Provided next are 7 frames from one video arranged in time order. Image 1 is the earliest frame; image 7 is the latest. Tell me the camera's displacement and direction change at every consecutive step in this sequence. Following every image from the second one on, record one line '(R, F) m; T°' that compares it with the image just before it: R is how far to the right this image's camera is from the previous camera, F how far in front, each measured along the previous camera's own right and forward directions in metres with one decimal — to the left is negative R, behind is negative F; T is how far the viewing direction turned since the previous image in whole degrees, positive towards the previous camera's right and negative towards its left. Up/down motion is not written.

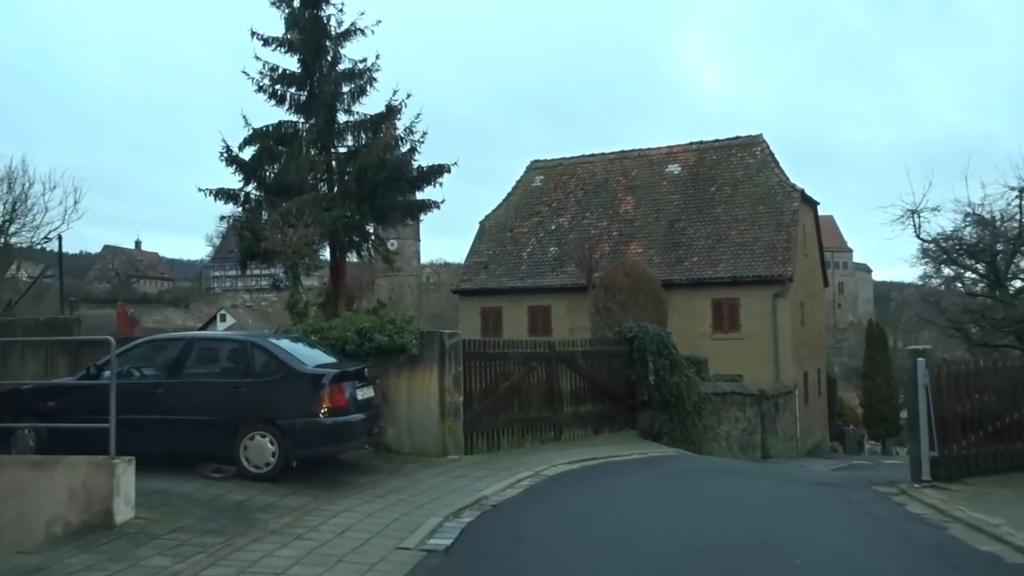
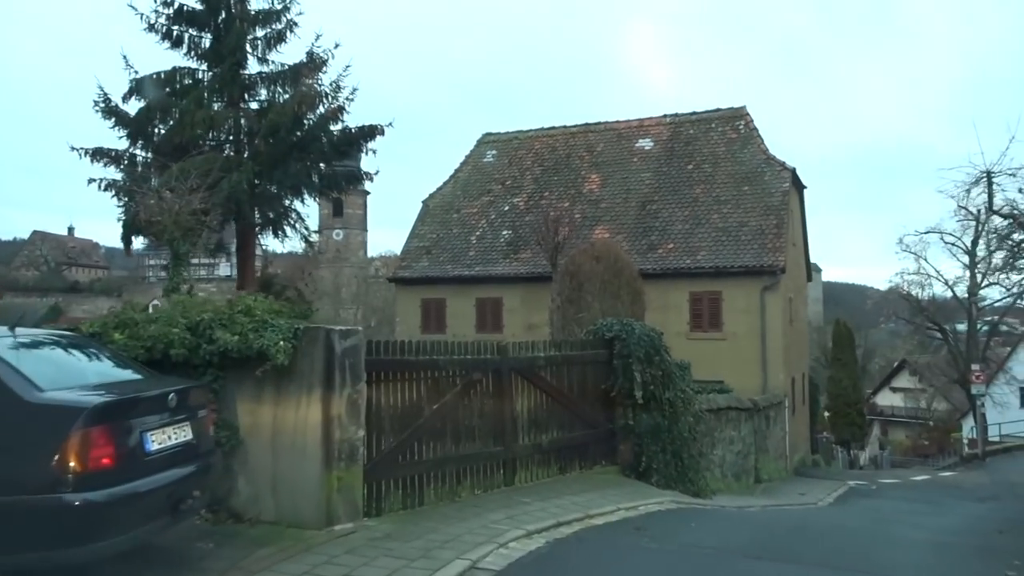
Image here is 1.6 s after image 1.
(+0.2, +4.4) m; +3°
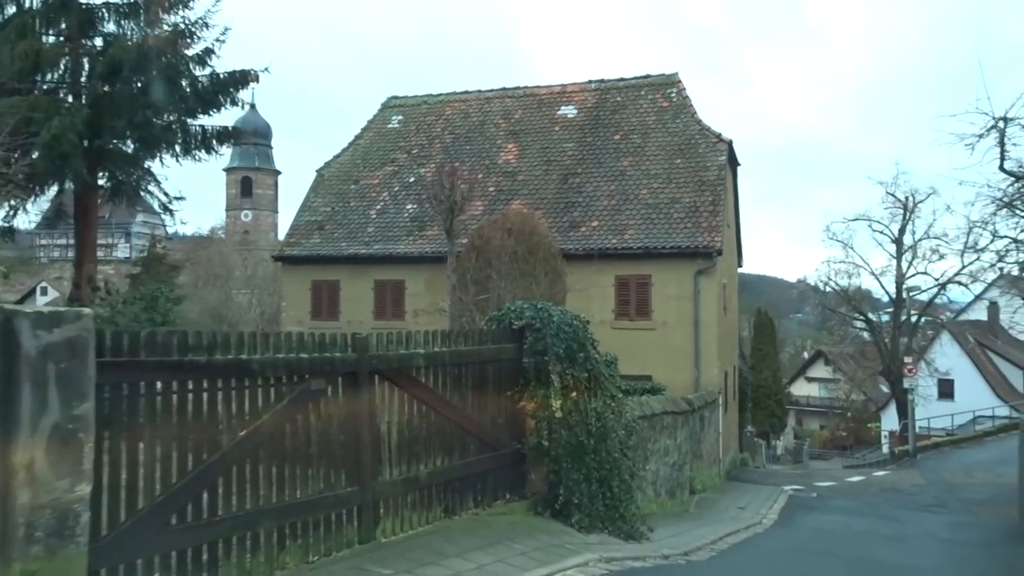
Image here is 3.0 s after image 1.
(+0.5, +3.2) m; +6°
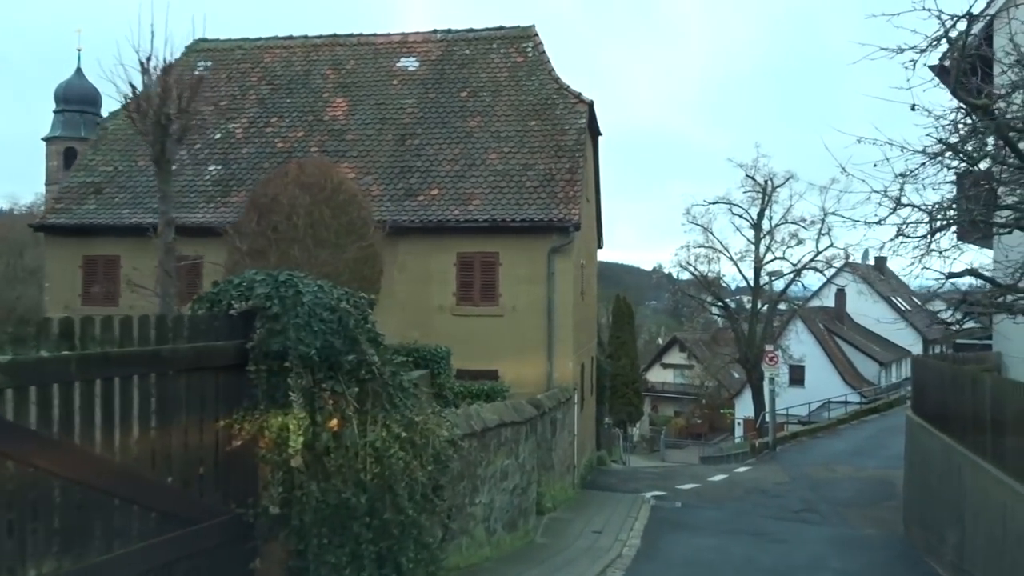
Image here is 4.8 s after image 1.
(+0.9, +3.4) m; +9°
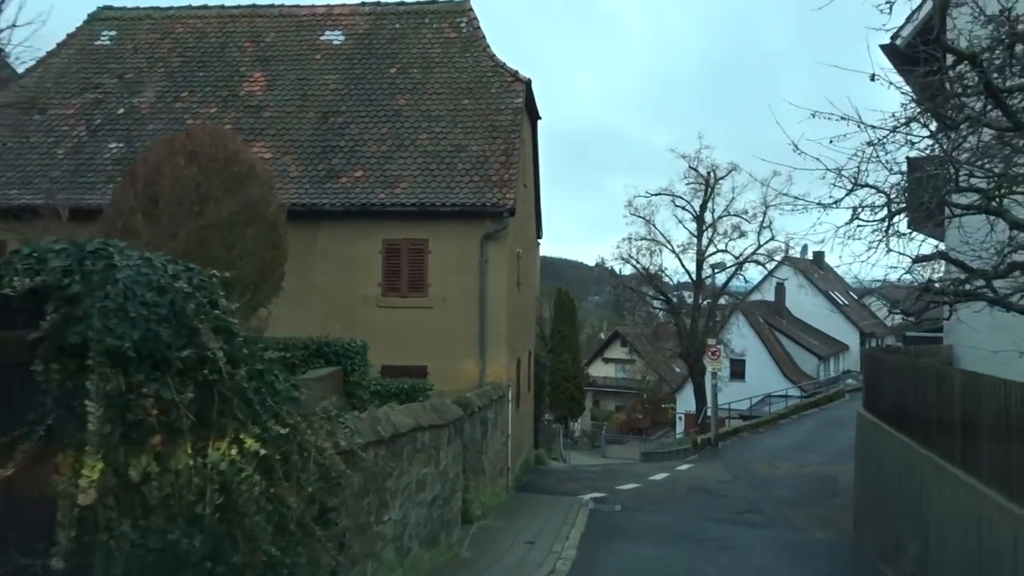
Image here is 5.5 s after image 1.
(+0.3, +1.3) m; +4°
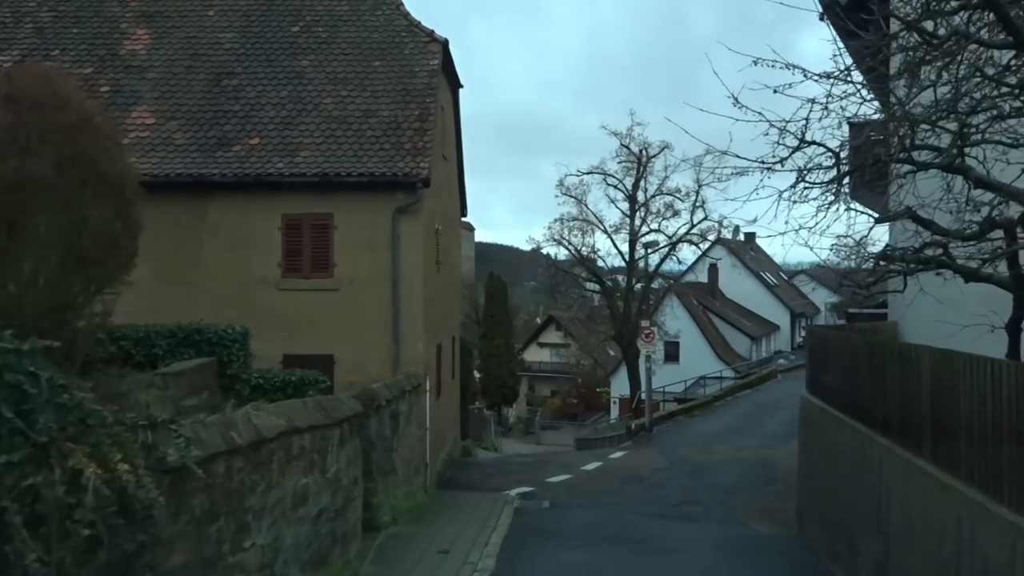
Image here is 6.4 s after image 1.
(+0.4, +1.5) m; +4°
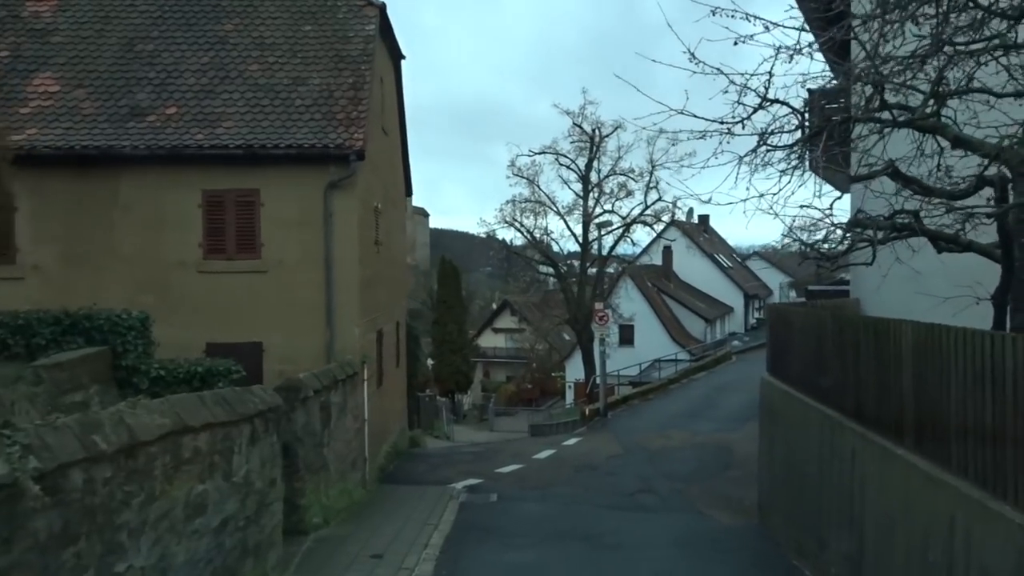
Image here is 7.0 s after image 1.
(+0.2, +1.0) m; +3°
